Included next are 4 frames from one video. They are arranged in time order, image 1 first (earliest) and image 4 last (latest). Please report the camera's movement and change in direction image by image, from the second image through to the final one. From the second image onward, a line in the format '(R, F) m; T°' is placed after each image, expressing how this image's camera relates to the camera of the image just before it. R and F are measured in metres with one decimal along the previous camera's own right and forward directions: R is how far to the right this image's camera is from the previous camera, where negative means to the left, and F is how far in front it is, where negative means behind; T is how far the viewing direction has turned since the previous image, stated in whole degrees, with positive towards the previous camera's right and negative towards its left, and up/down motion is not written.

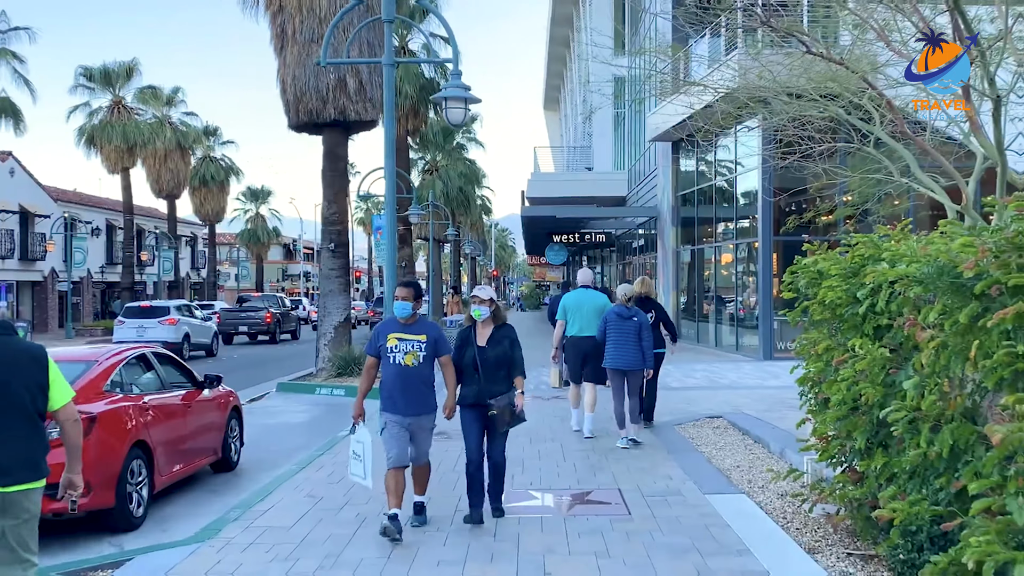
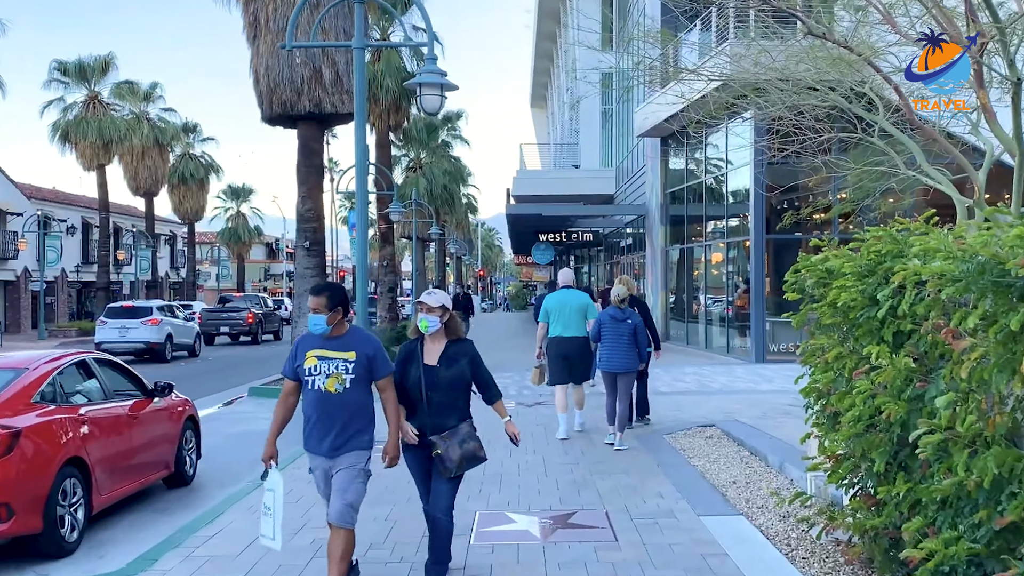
(+0.1, +0.7) m; +1°
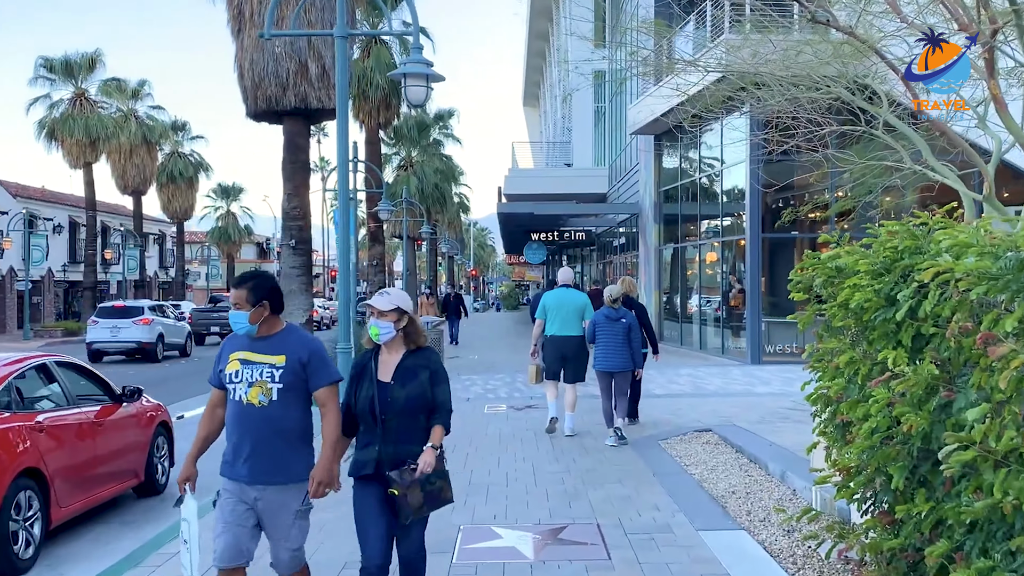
(0.0, +0.4) m; 0°
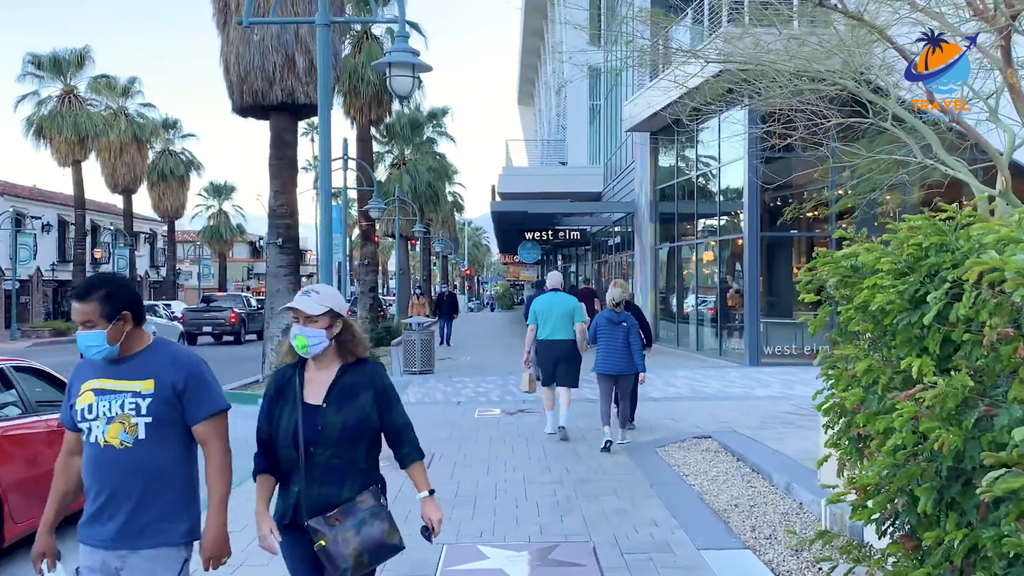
(0.0, +0.4) m; 0°
